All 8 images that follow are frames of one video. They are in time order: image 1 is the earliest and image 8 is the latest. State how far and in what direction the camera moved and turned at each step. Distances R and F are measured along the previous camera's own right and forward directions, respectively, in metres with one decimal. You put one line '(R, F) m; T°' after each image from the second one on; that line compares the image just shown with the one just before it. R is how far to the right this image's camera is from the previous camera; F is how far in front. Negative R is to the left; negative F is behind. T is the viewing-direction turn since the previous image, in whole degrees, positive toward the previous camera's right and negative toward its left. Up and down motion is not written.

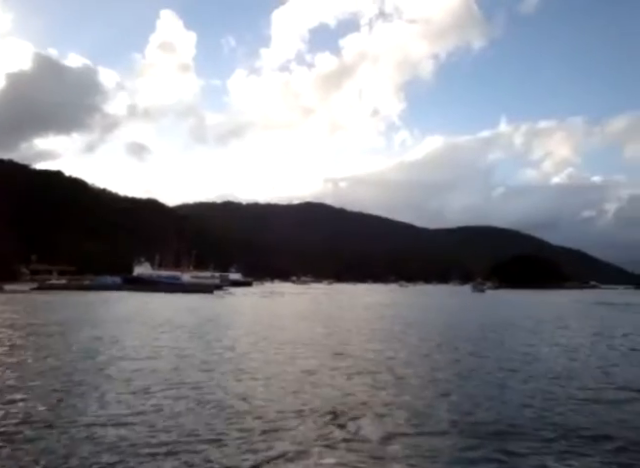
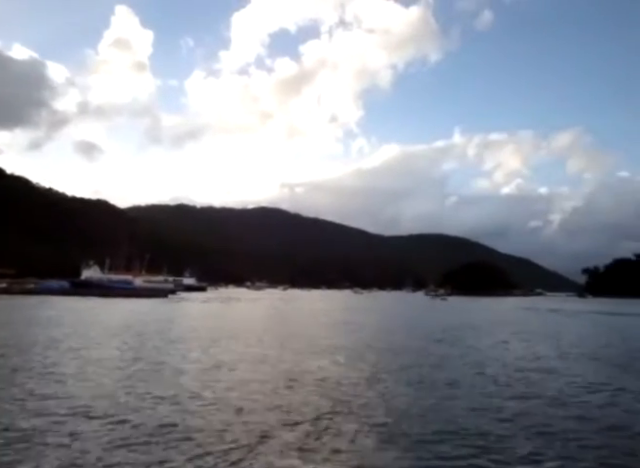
(-0.7, +0.3) m; +5°
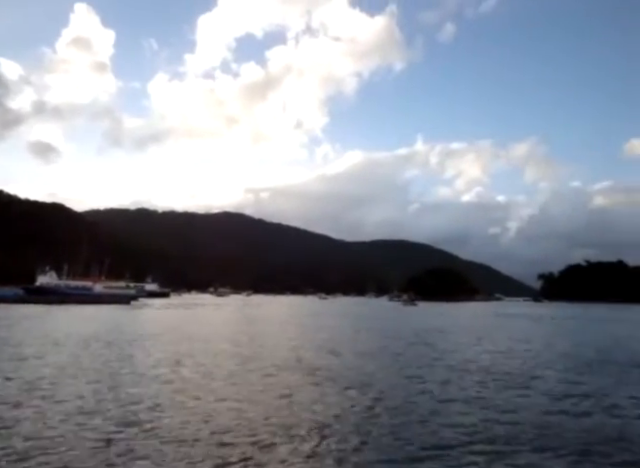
(-0.8, +0.1) m; +4°
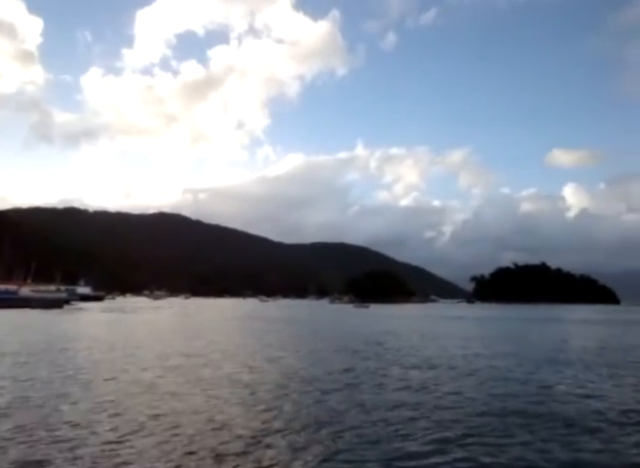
(-0.9, +0.4) m; +6°
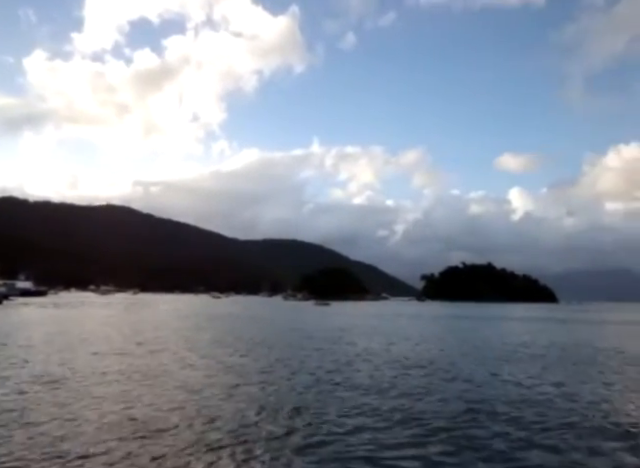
(-0.7, +0.1) m; +5°
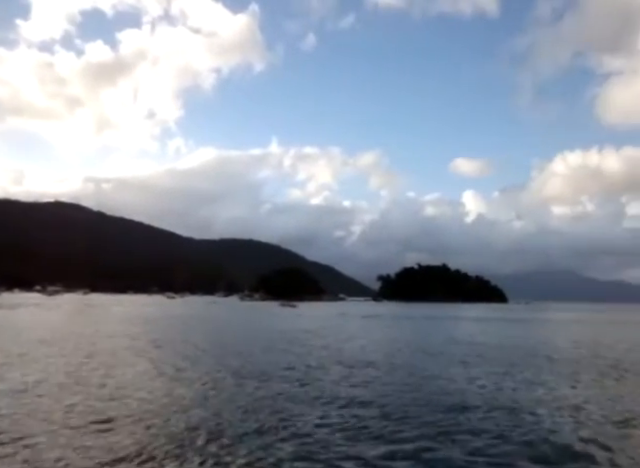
(-0.6, +0.3) m; +4°
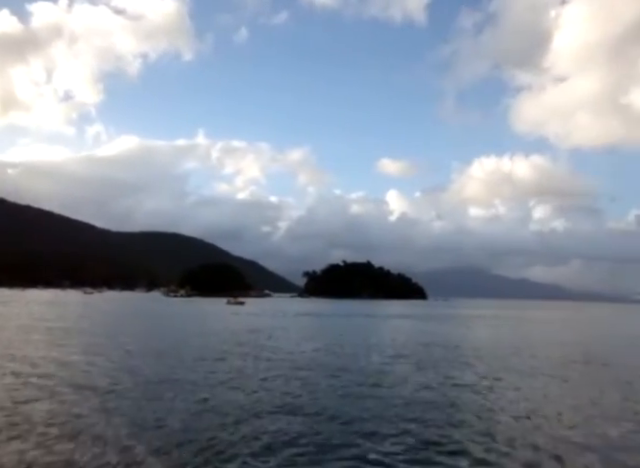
(-1.4, -0.2) m; +8°
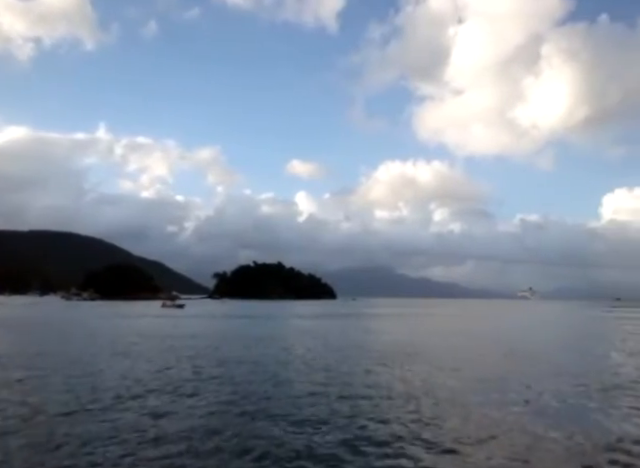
(-0.8, -1.9) m; +9°
